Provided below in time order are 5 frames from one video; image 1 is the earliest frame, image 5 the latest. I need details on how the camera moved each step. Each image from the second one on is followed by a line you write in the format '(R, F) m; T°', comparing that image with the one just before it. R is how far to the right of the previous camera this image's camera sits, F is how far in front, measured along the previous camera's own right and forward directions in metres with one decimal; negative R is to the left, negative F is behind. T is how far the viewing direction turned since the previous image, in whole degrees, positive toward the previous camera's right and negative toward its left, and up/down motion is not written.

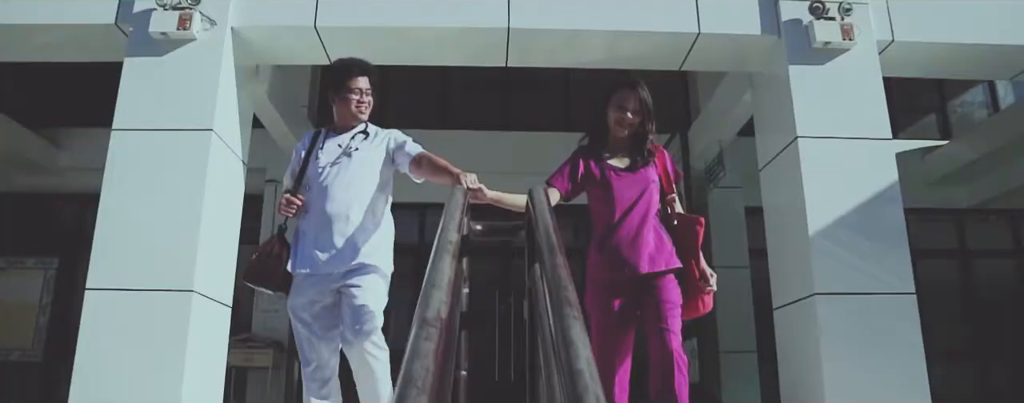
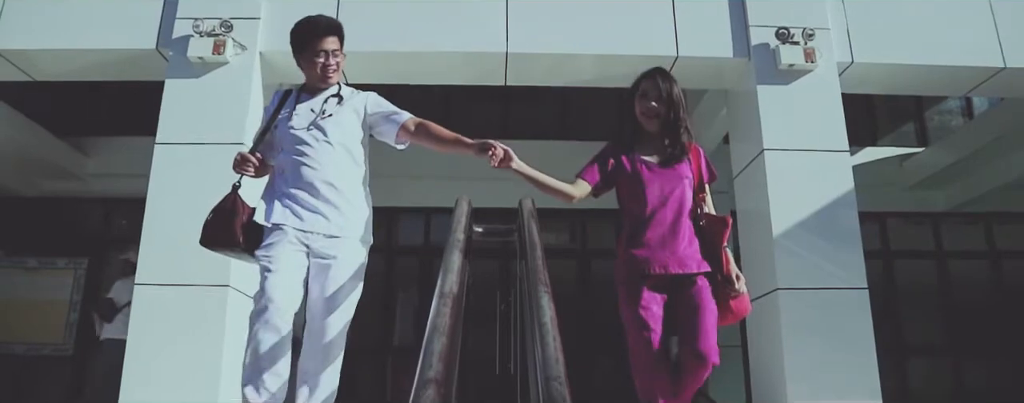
(0.0, -0.5) m; 0°
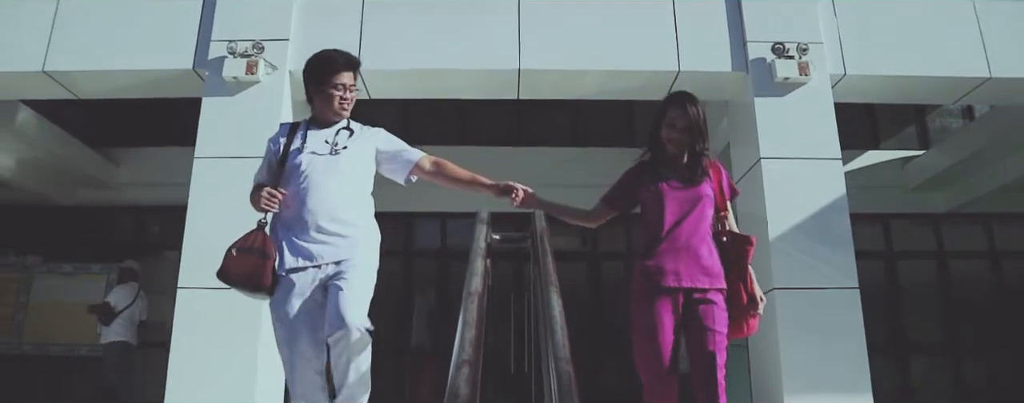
(0.0, -0.3) m; -1°
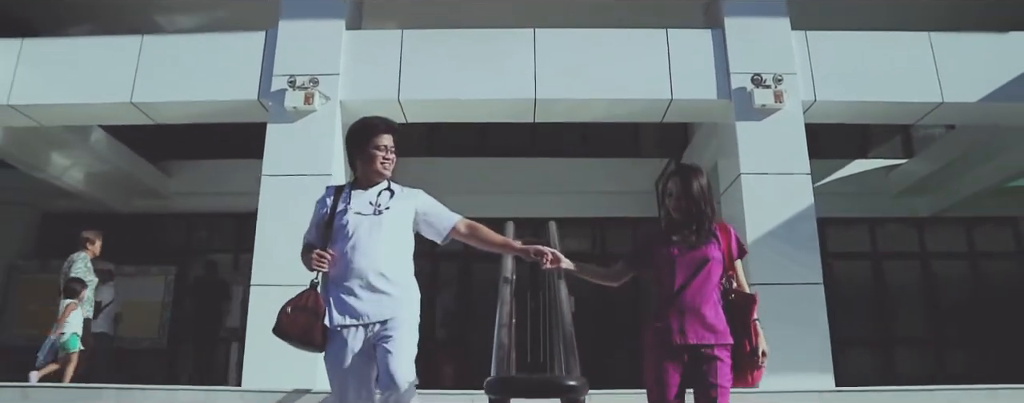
(0.0, -0.9) m; -1°
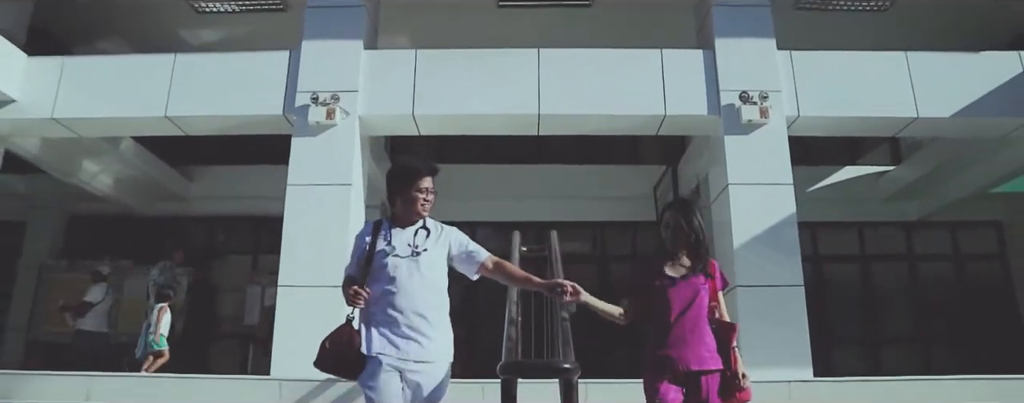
(0.0, -0.5) m; 0°
